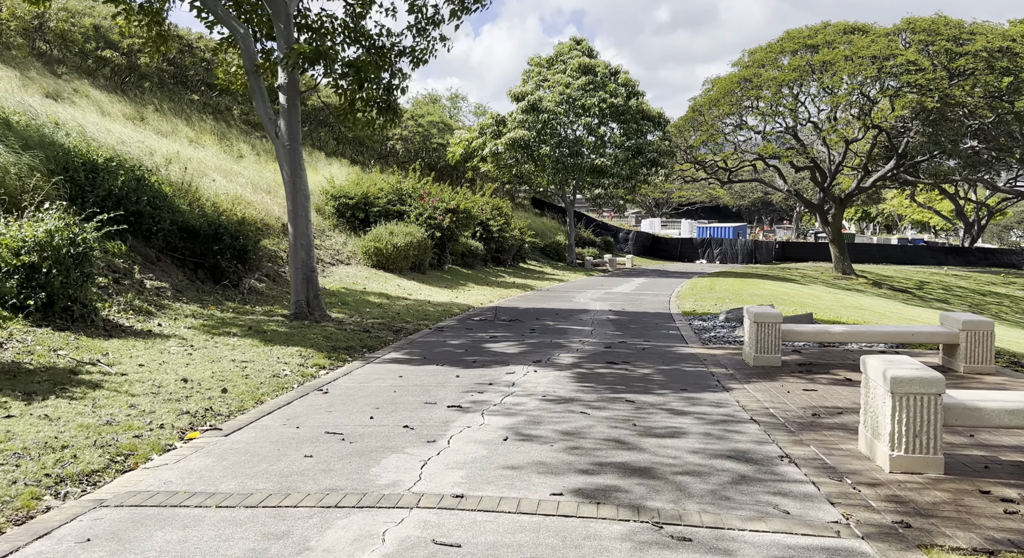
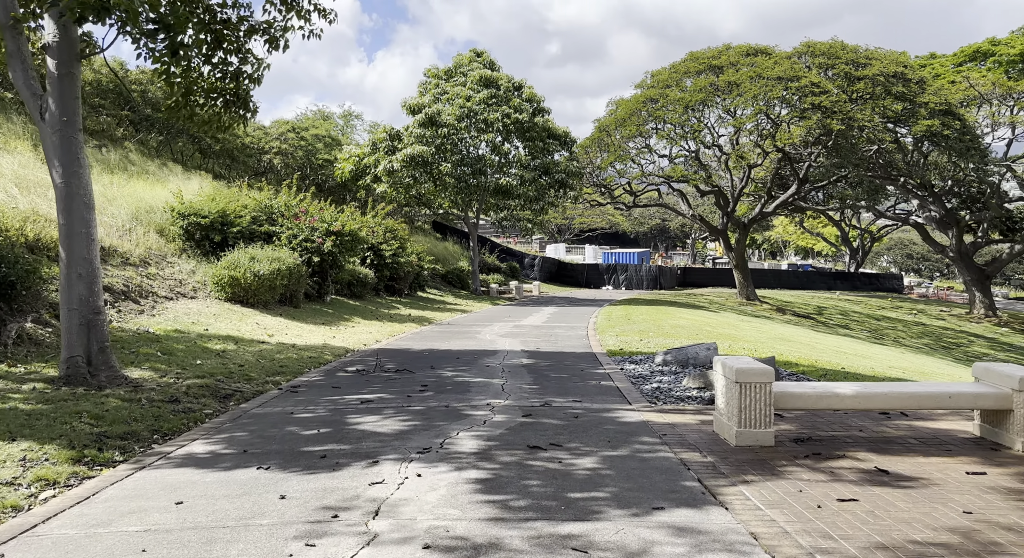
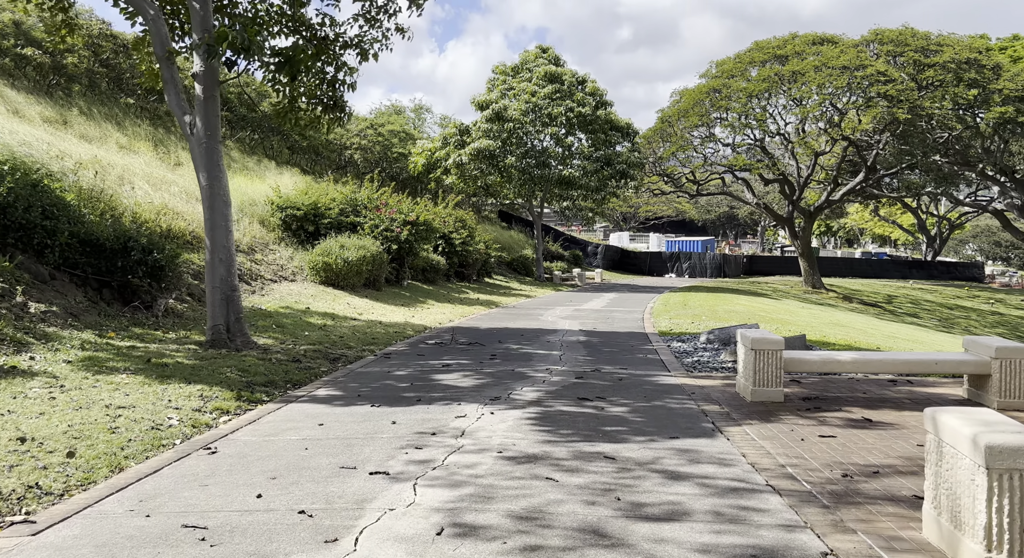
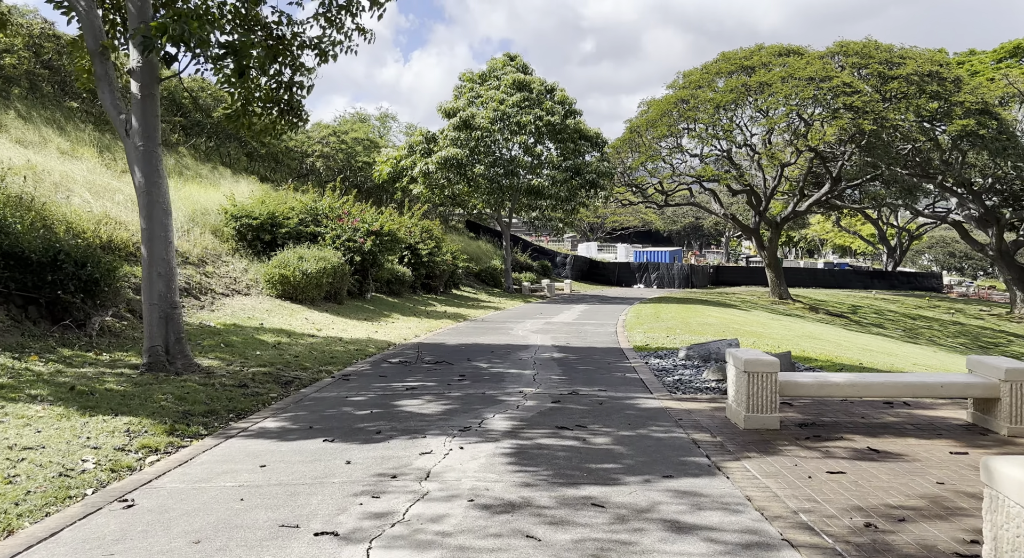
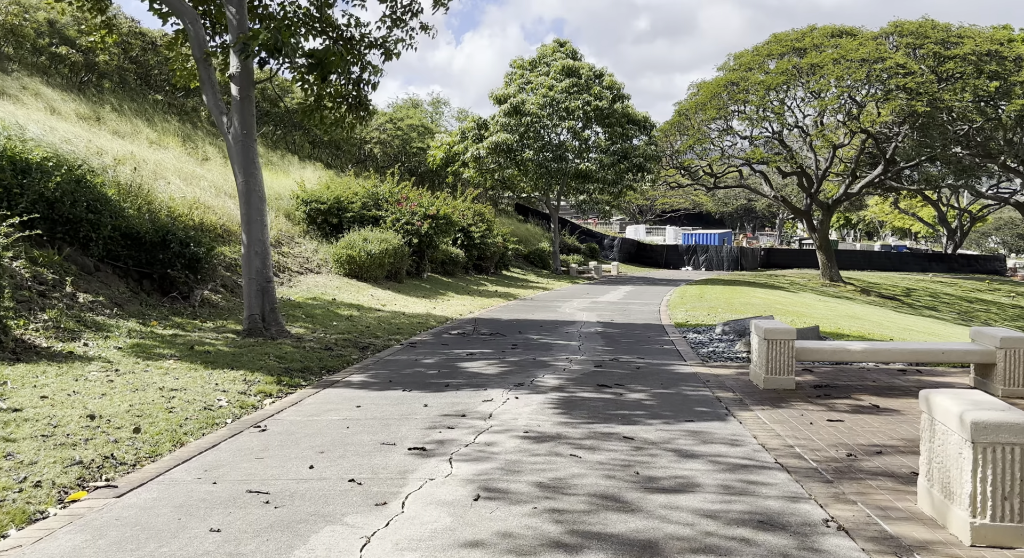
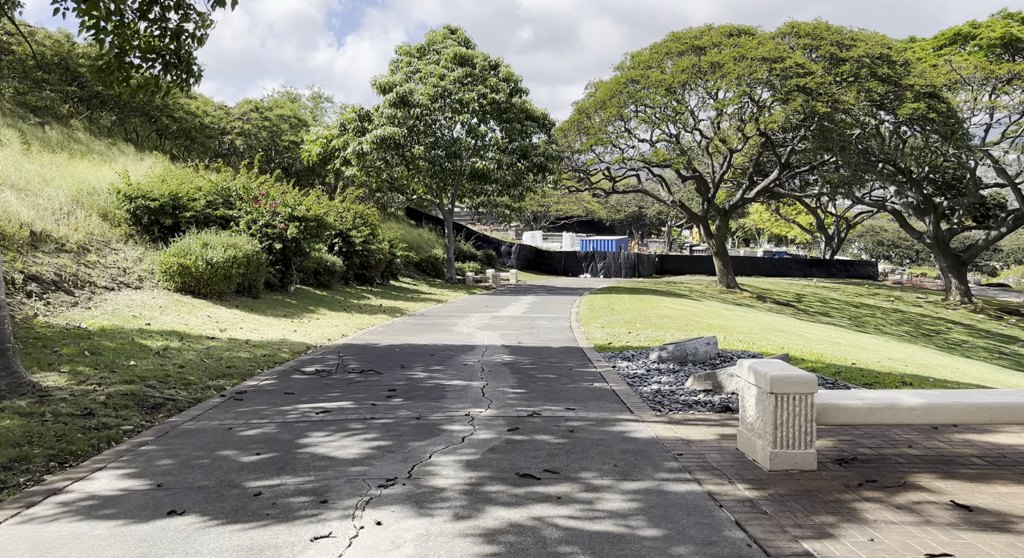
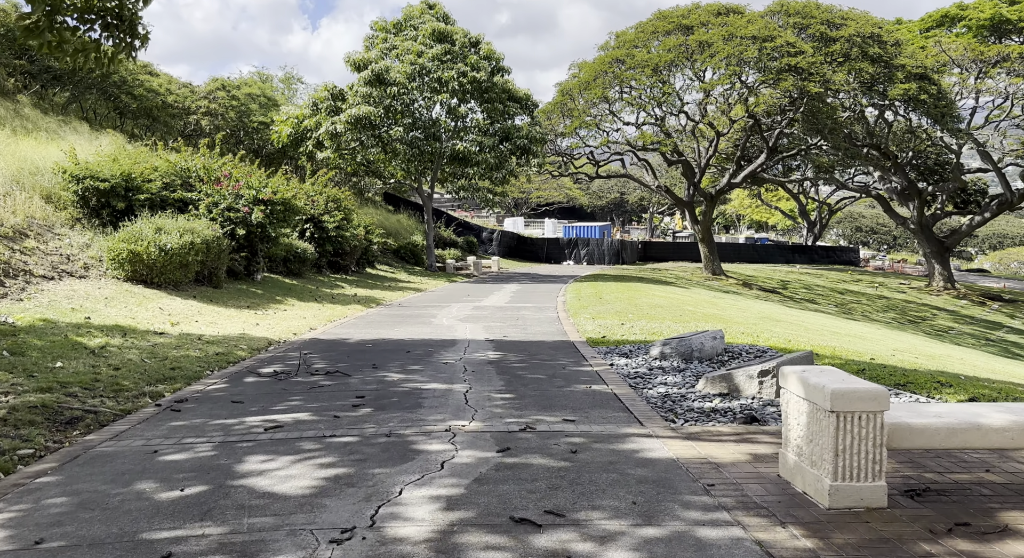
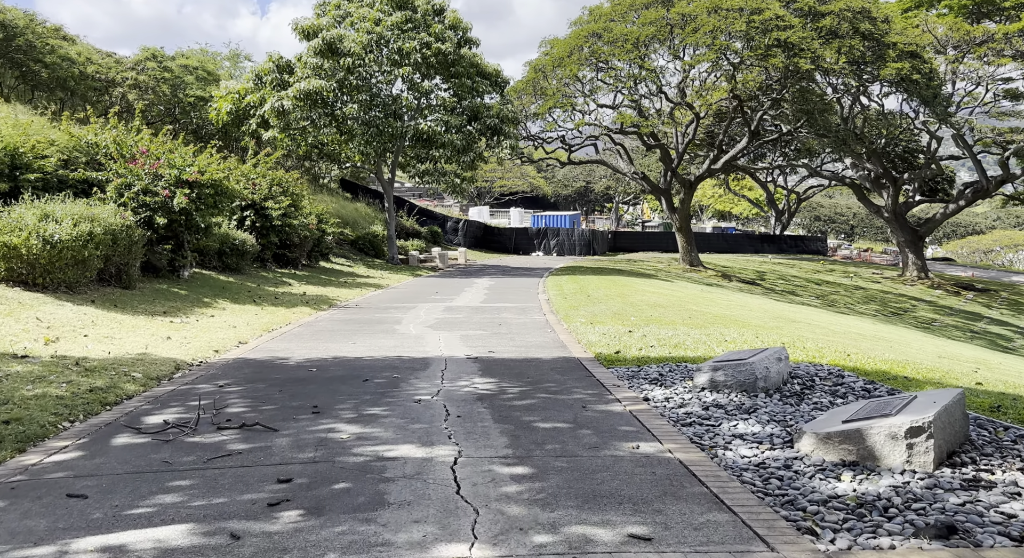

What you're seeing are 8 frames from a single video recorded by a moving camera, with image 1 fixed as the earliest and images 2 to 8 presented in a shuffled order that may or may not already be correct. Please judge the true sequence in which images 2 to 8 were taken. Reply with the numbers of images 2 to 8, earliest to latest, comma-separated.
5, 3, 4, 2, 6, 7, 8
